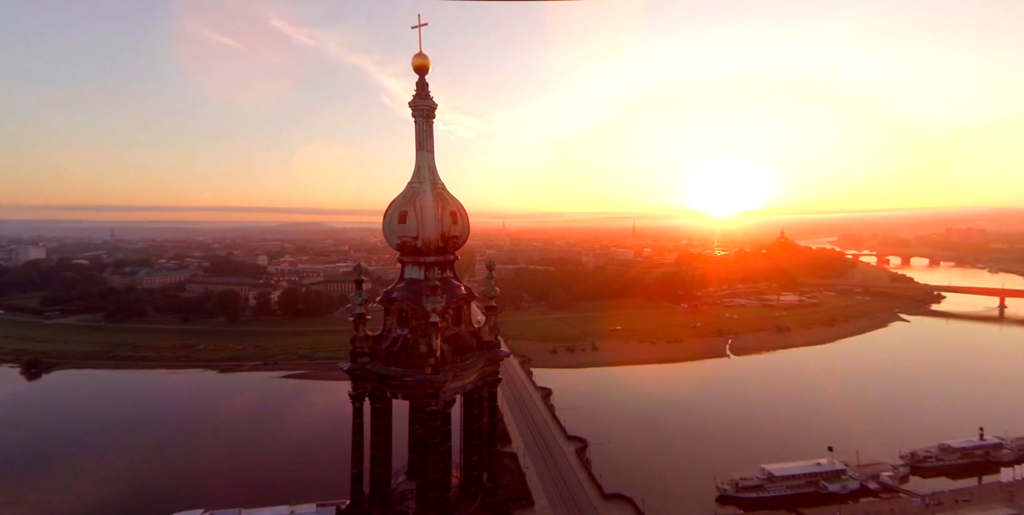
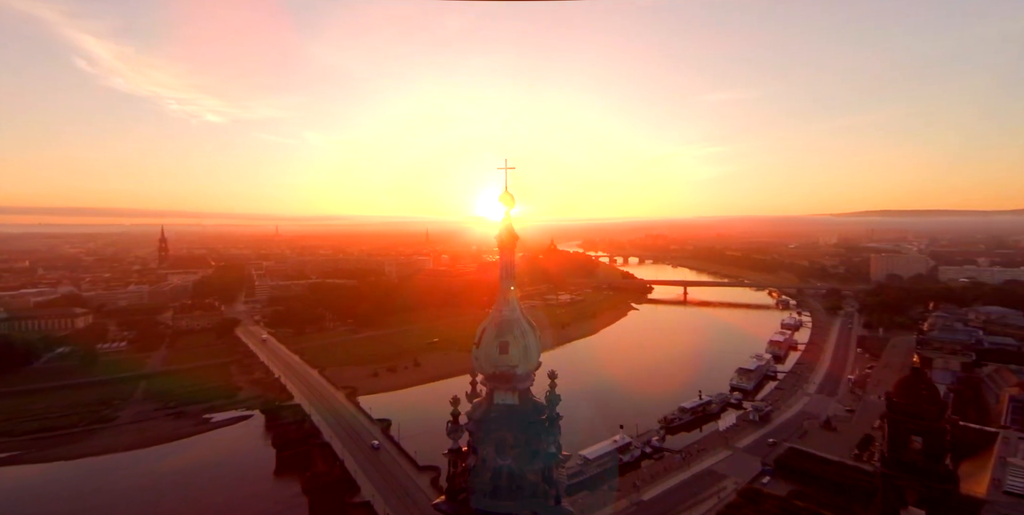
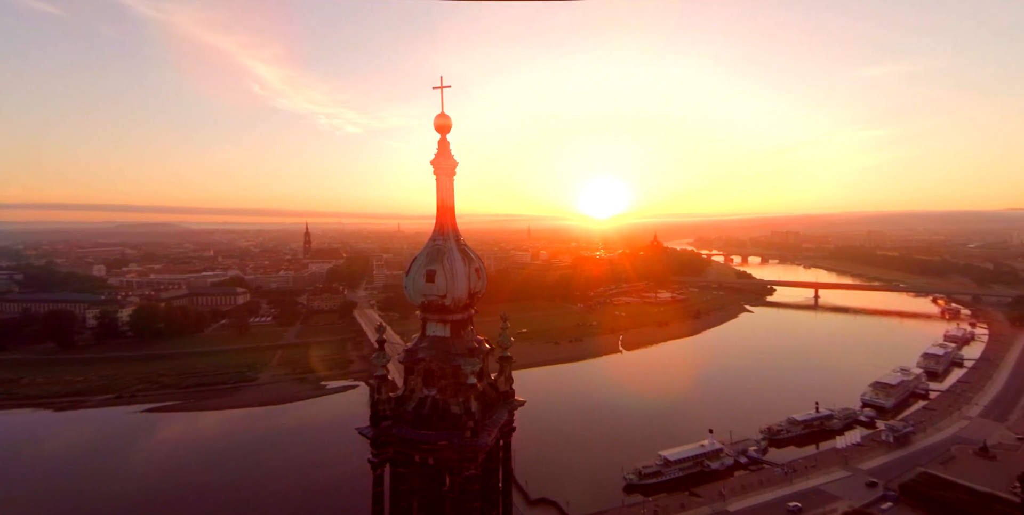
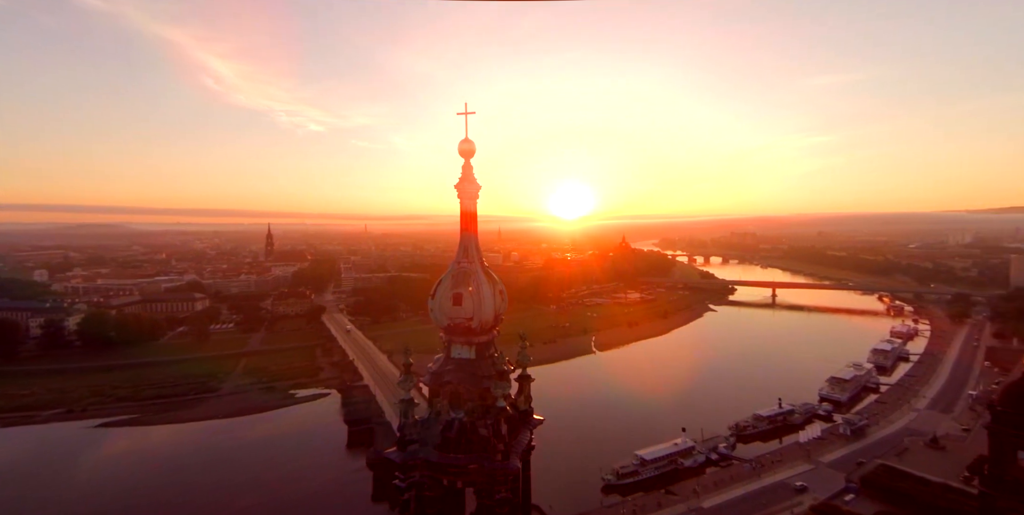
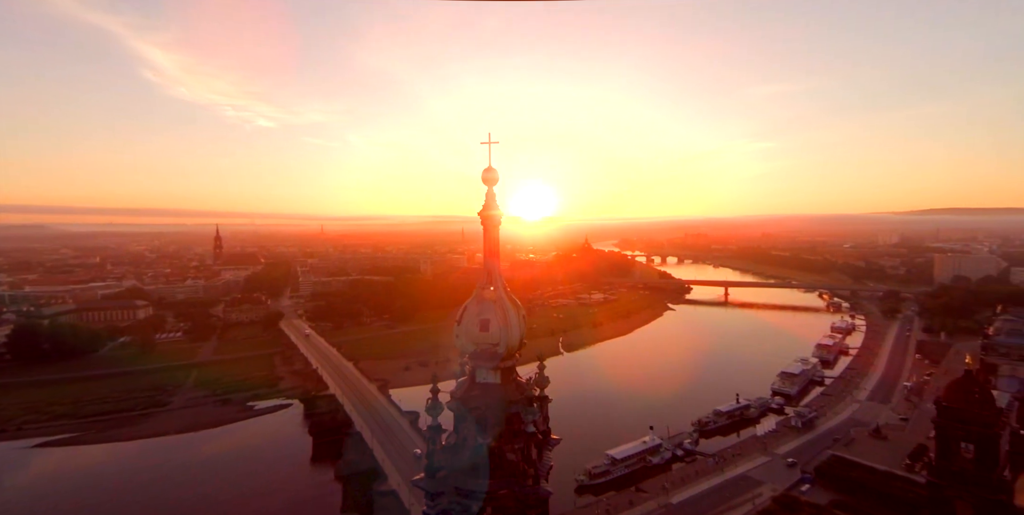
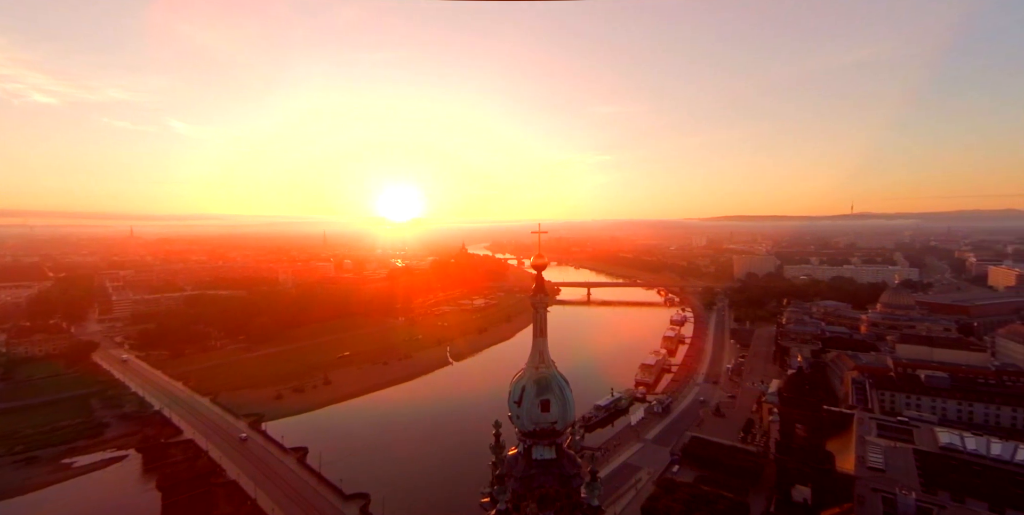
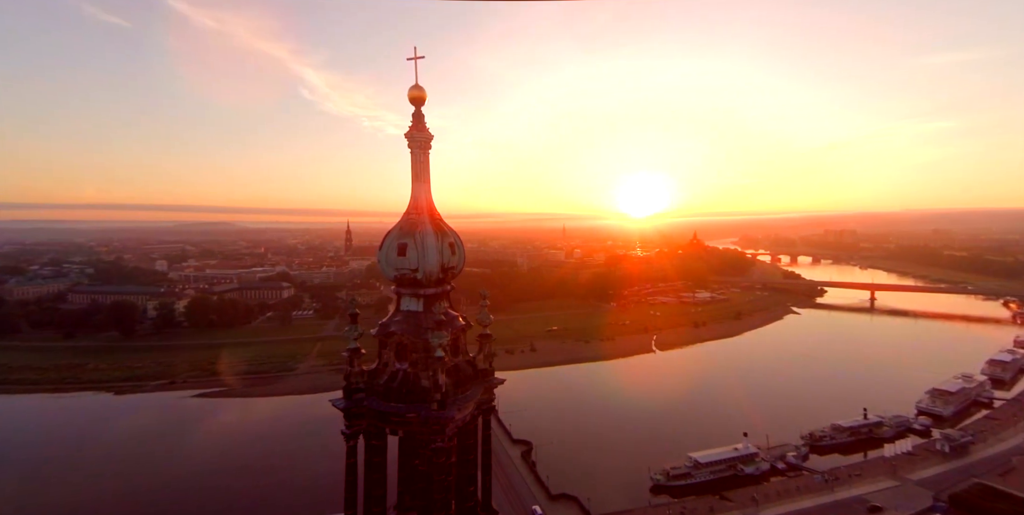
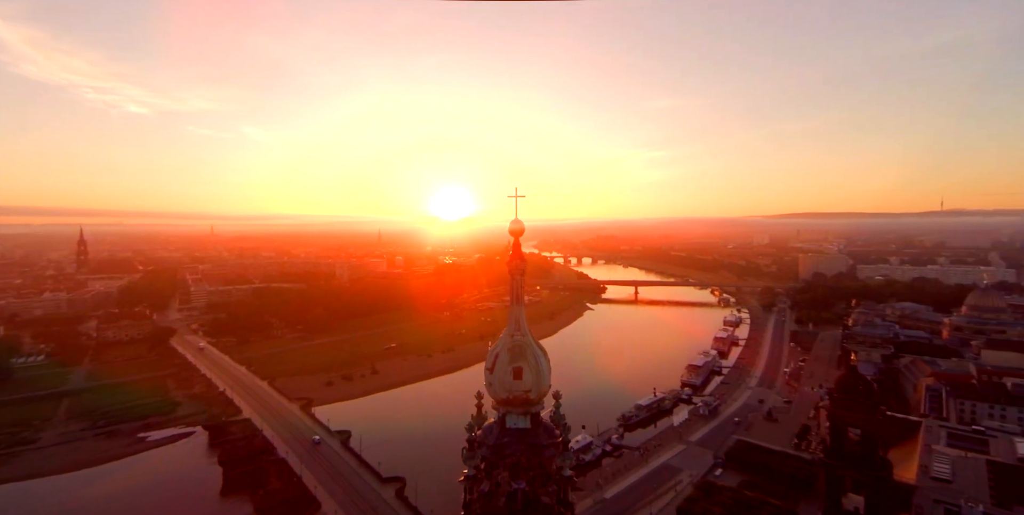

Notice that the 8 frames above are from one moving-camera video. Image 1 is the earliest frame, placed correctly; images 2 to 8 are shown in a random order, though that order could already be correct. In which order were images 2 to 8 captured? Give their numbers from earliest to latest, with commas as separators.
7, 3, 4, 5, 2, 8, 6
